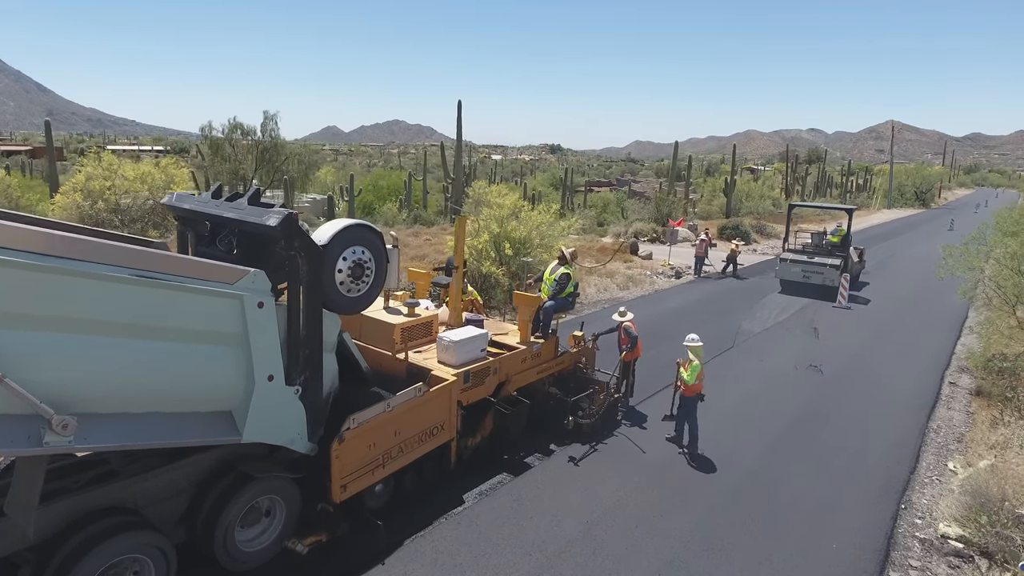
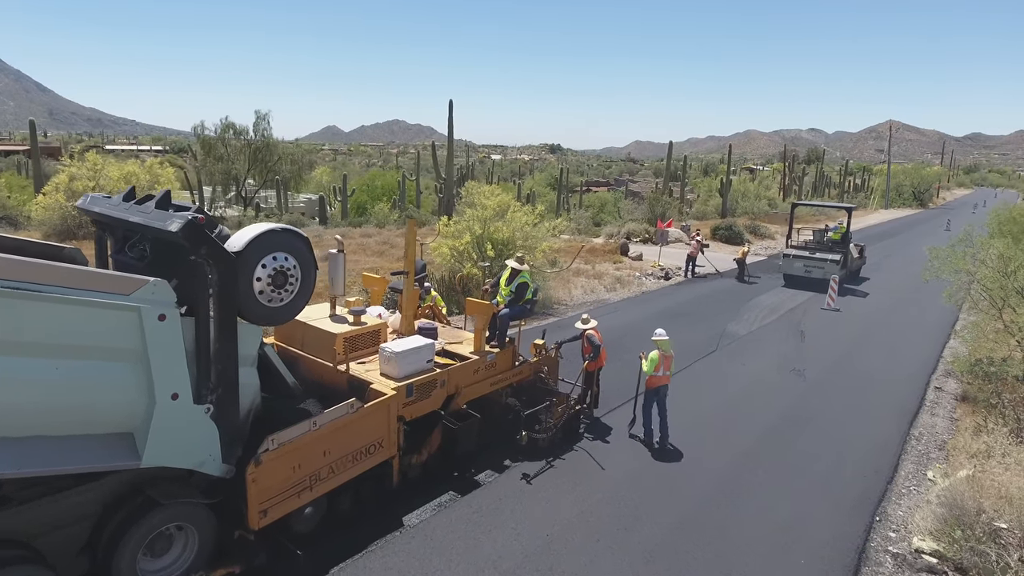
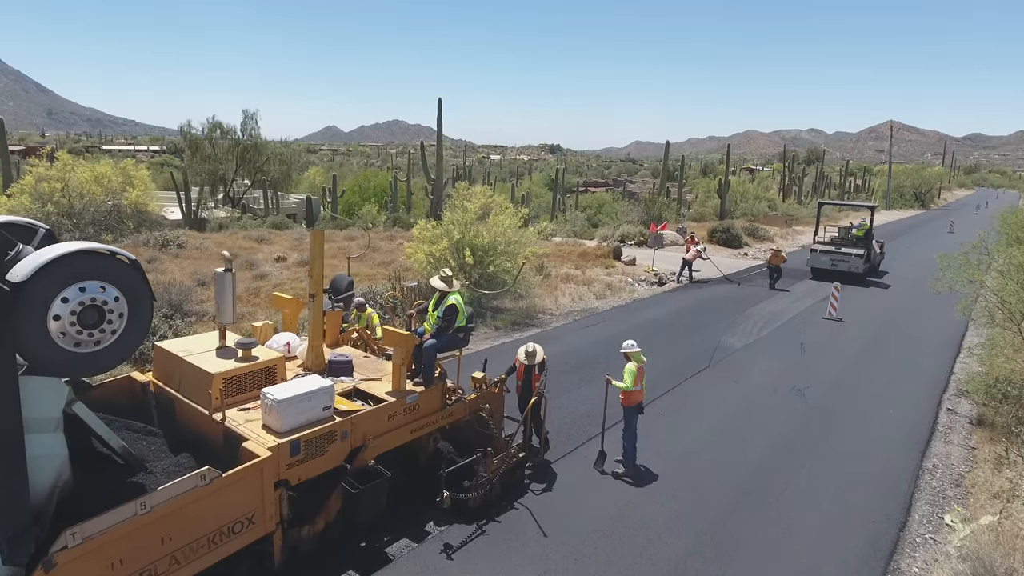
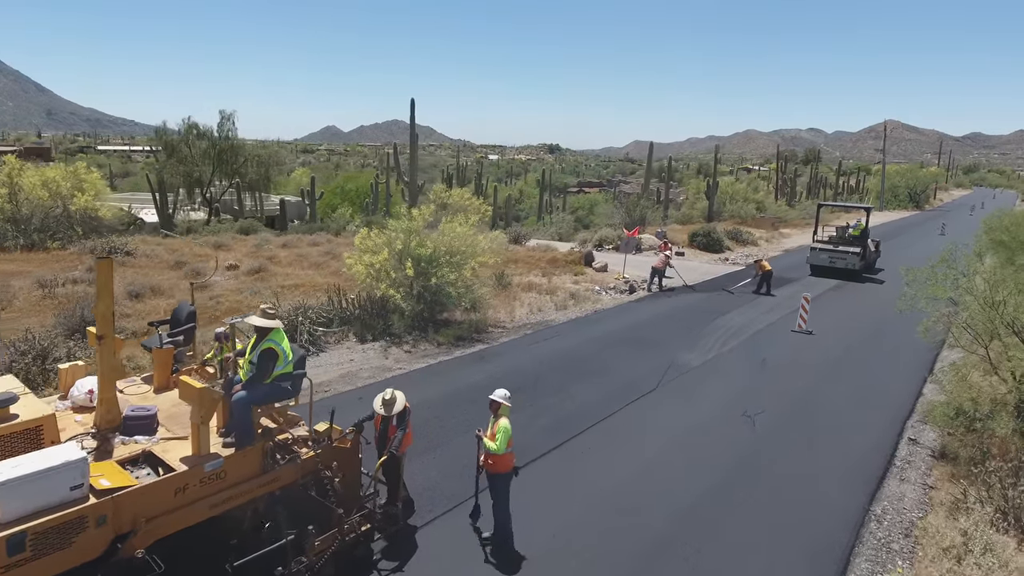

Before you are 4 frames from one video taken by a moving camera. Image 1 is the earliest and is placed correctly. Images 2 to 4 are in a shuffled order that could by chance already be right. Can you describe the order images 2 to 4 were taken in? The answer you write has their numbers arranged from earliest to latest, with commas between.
2, 3, 4
